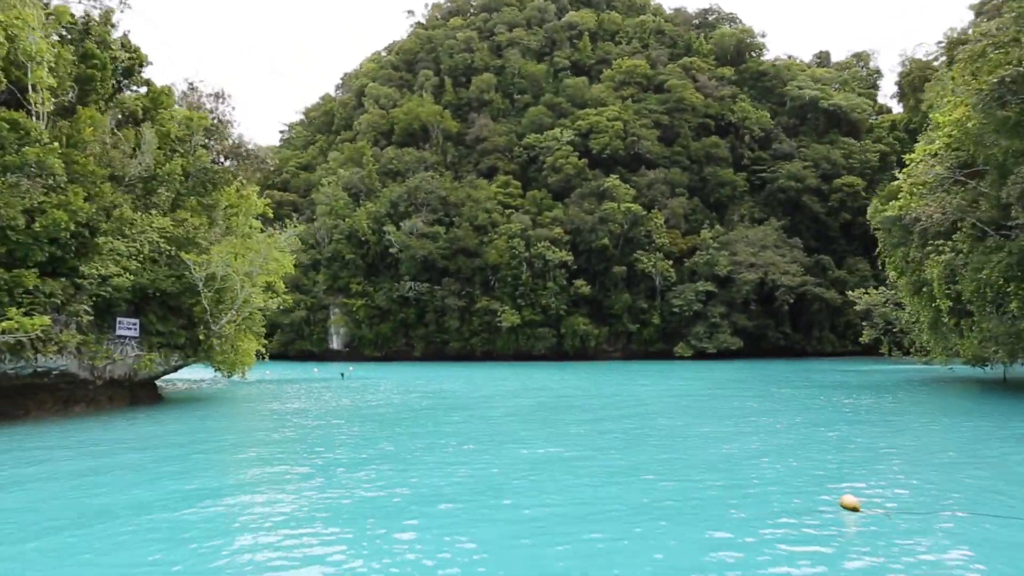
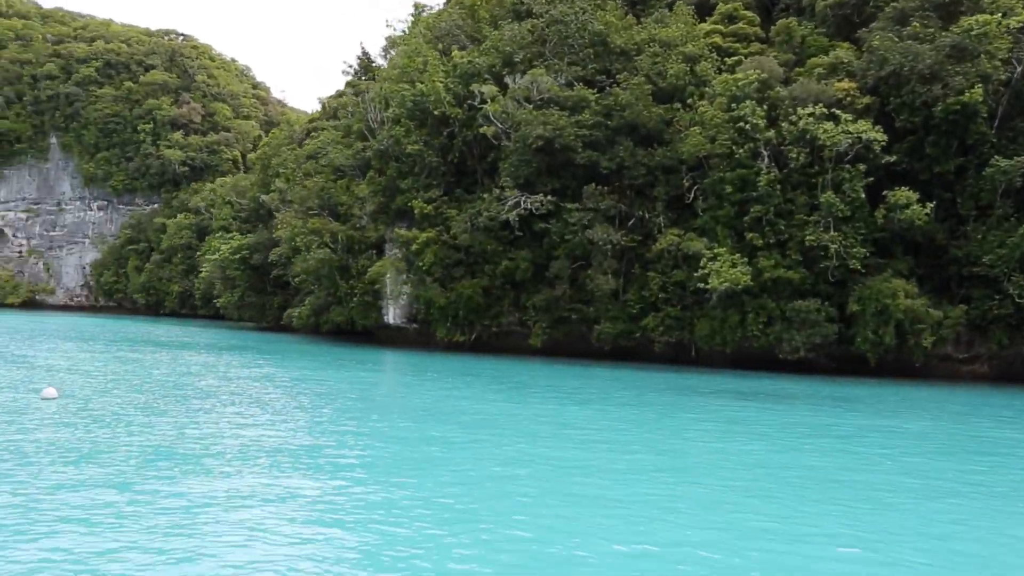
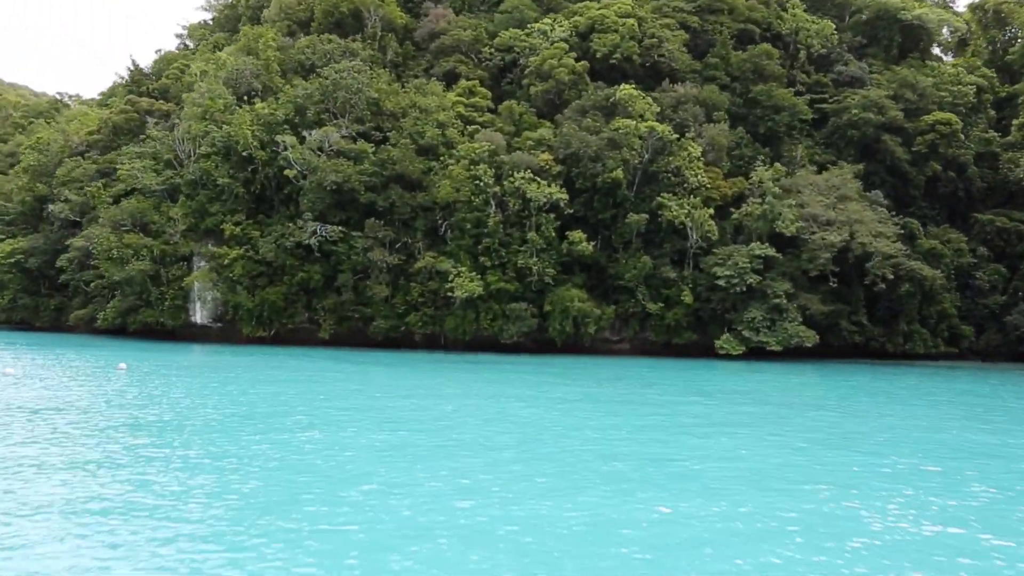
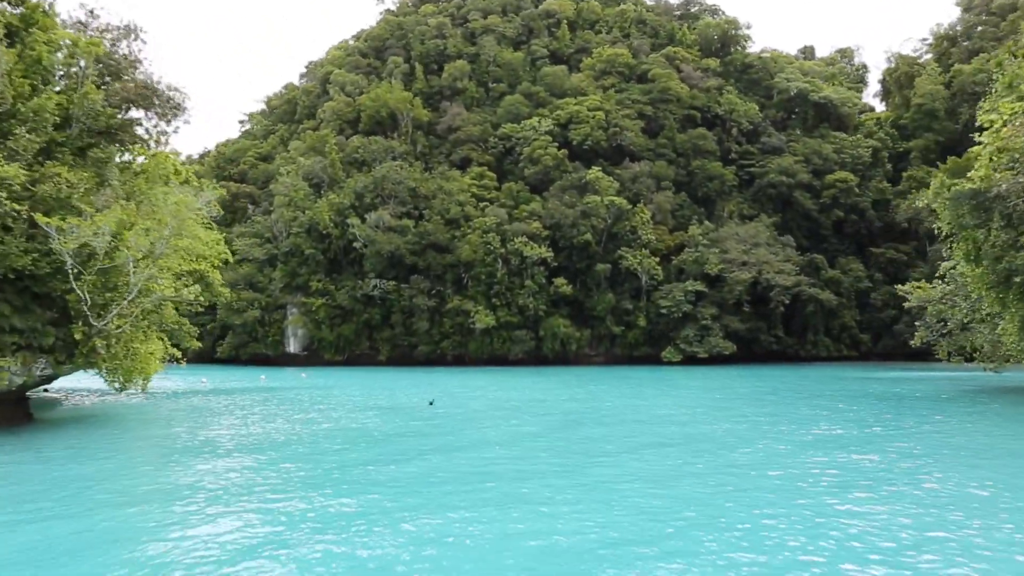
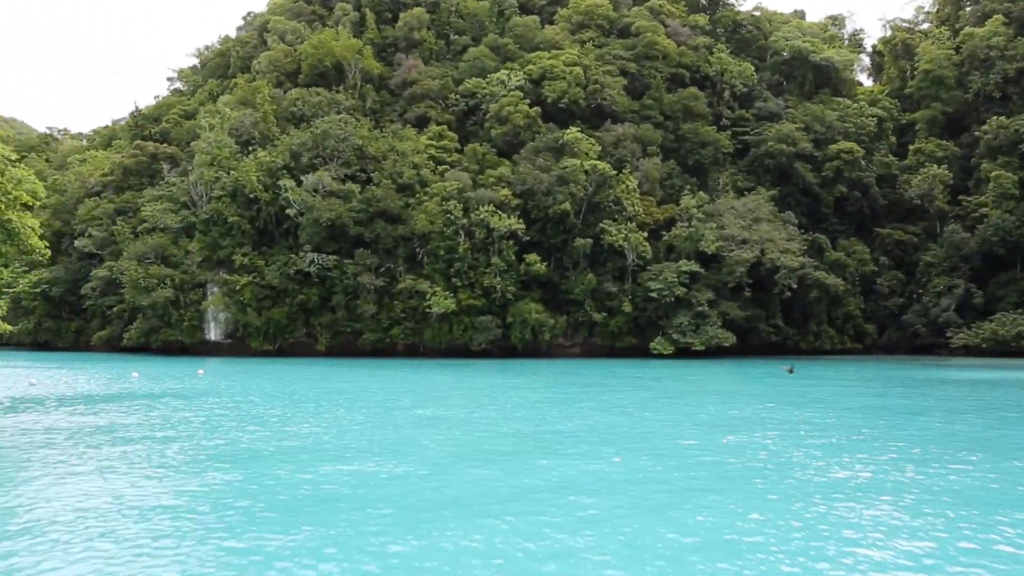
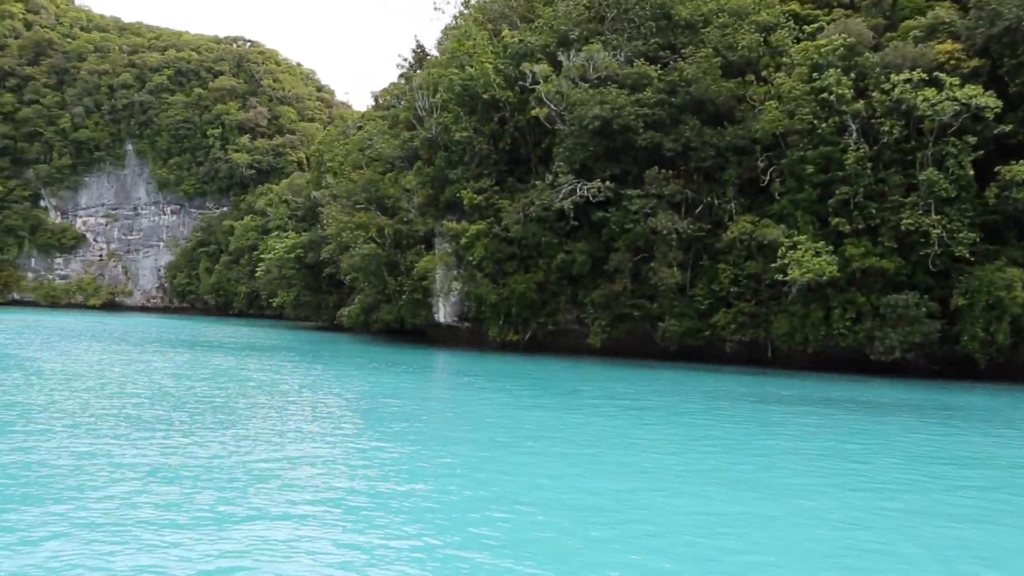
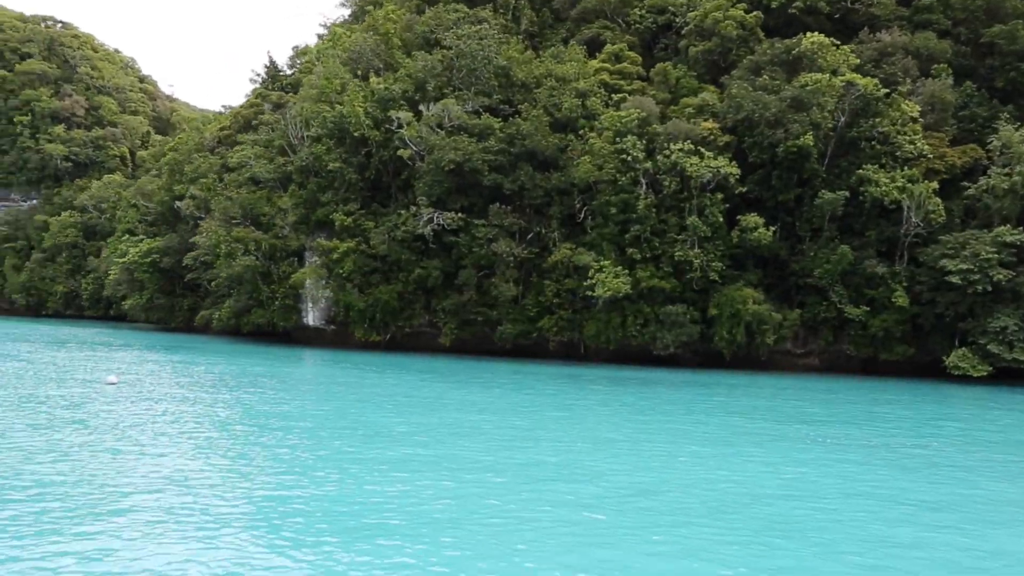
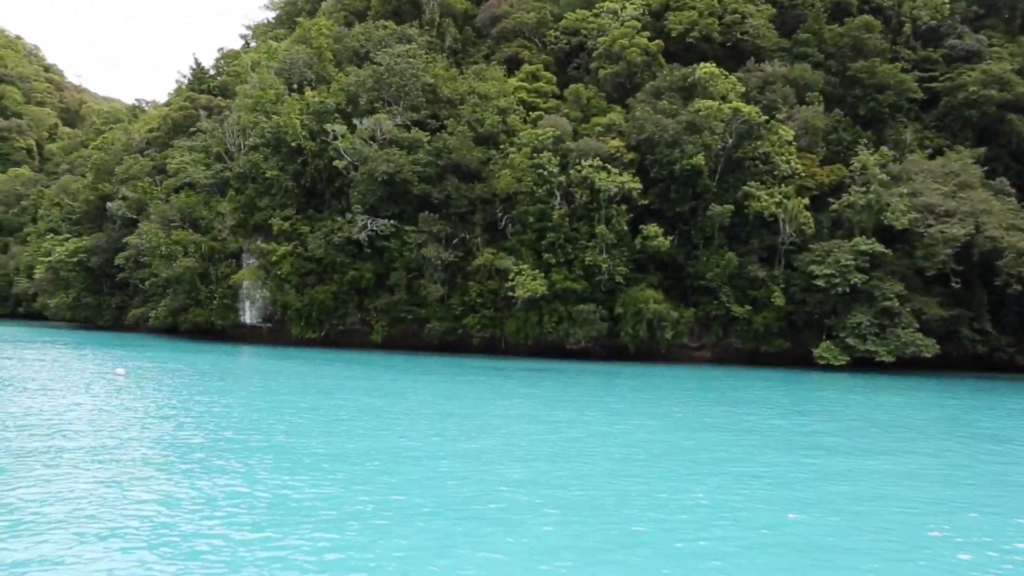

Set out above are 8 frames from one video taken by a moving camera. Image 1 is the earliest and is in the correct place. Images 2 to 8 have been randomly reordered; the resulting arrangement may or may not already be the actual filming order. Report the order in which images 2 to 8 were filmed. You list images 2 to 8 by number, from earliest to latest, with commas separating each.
4, 5, 3, 8, 7, 2, 6
